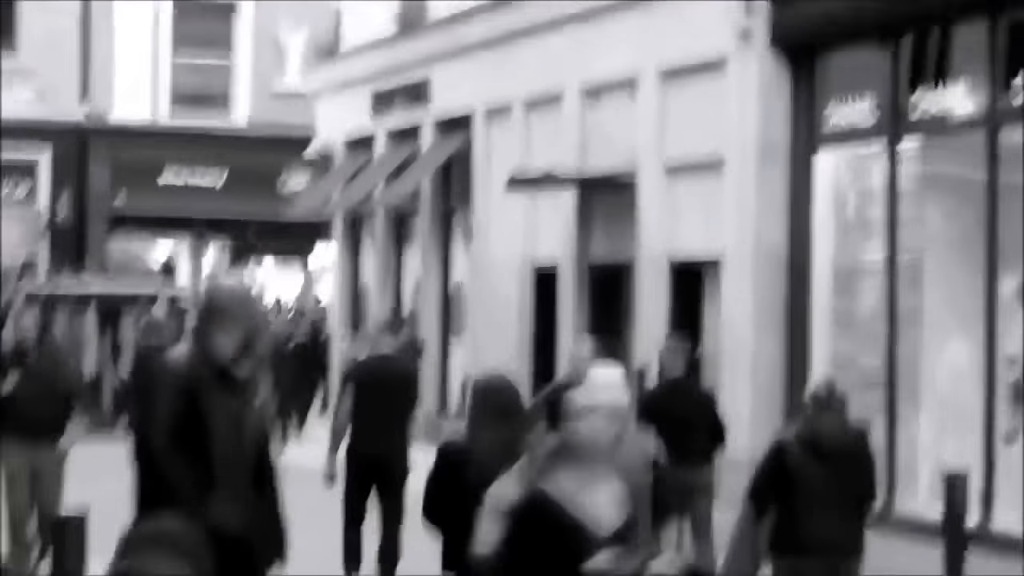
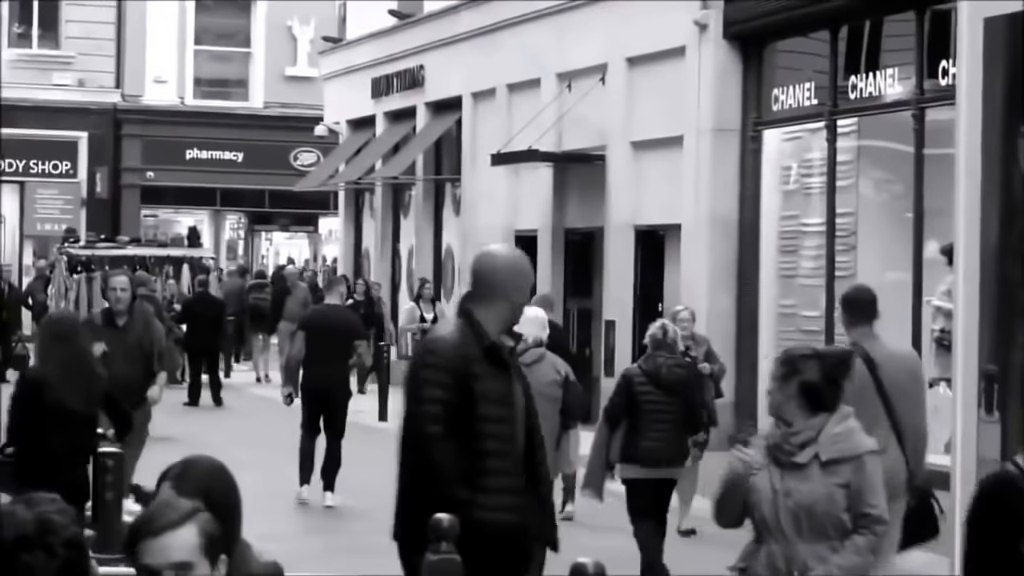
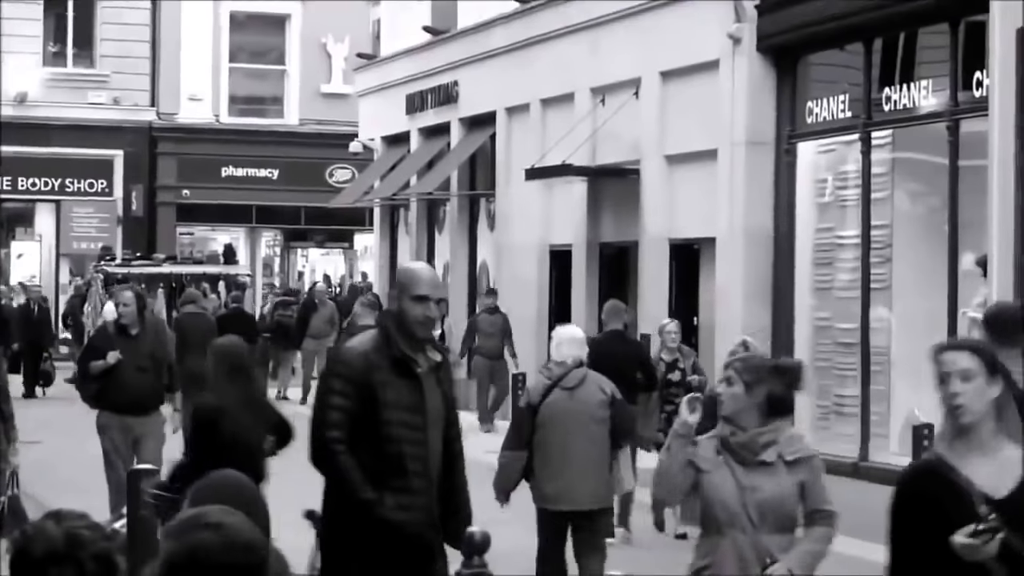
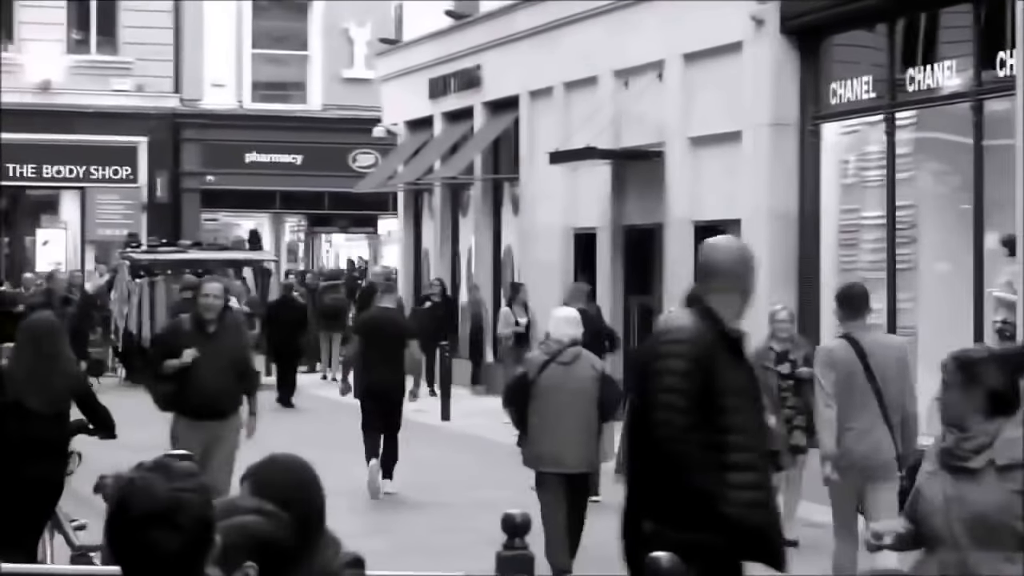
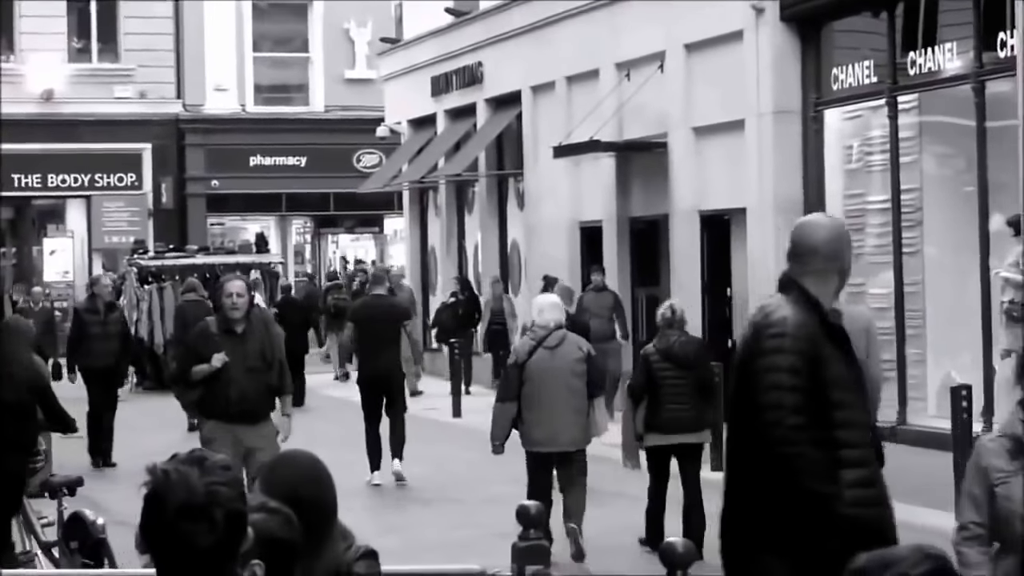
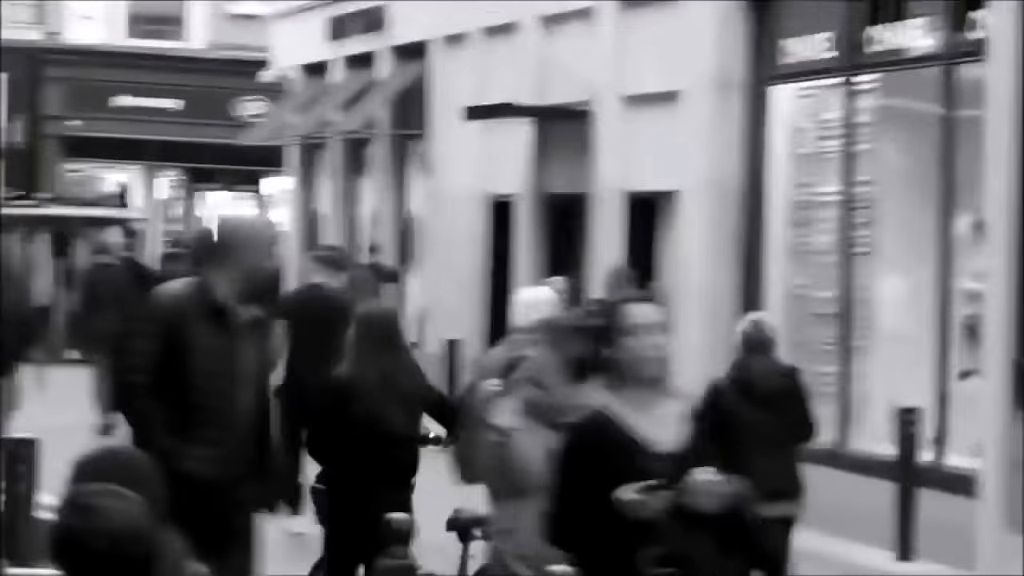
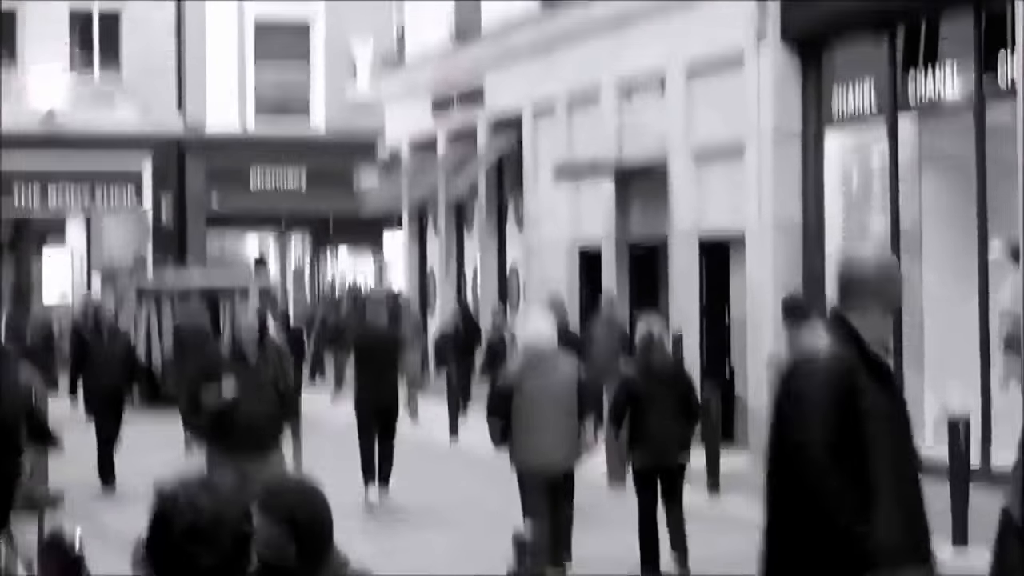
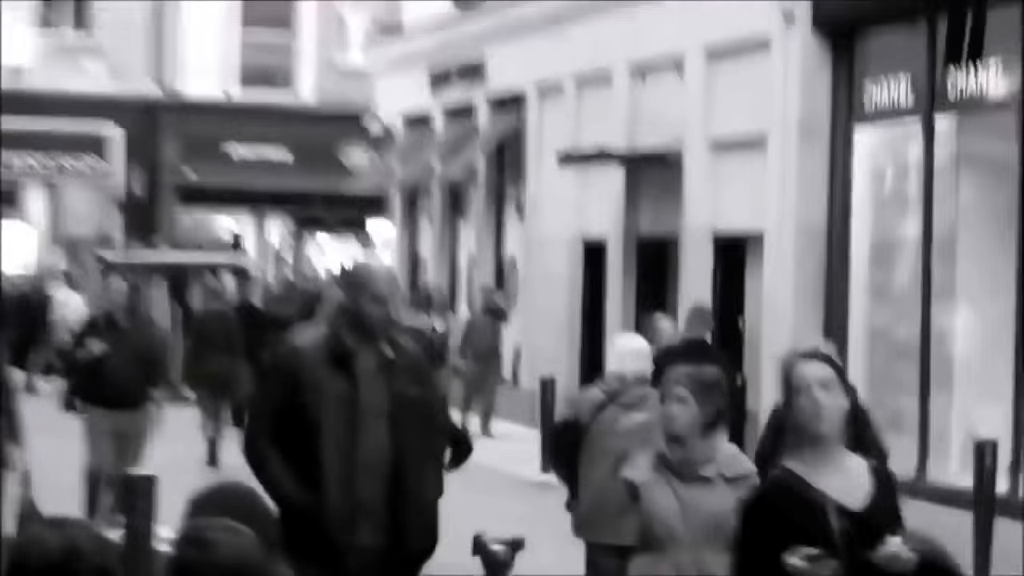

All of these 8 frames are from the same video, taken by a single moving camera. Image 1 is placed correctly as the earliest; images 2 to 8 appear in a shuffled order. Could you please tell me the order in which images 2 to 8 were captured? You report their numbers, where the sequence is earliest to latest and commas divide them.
6, 8, 3, 2, 4, 5, 7
